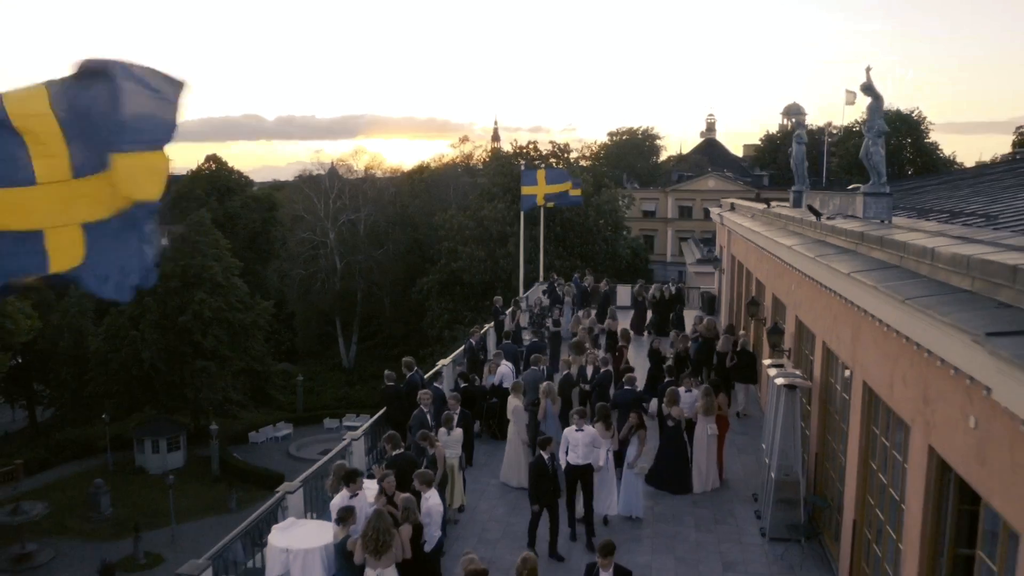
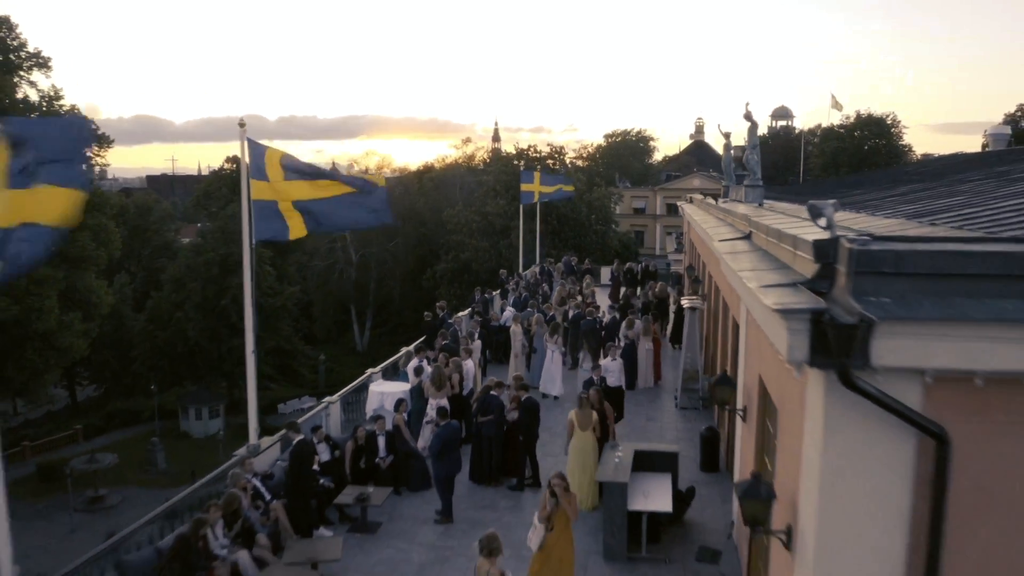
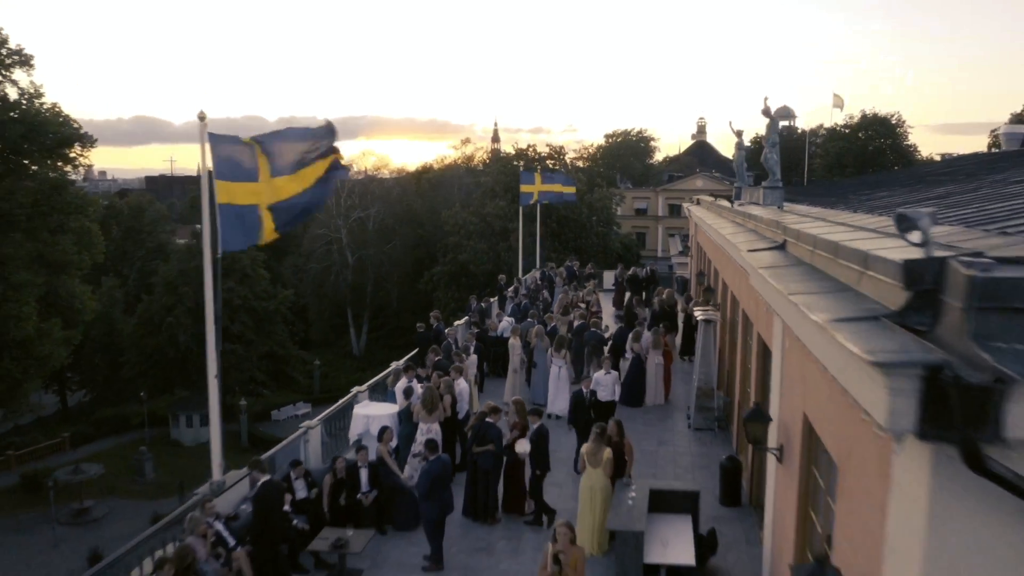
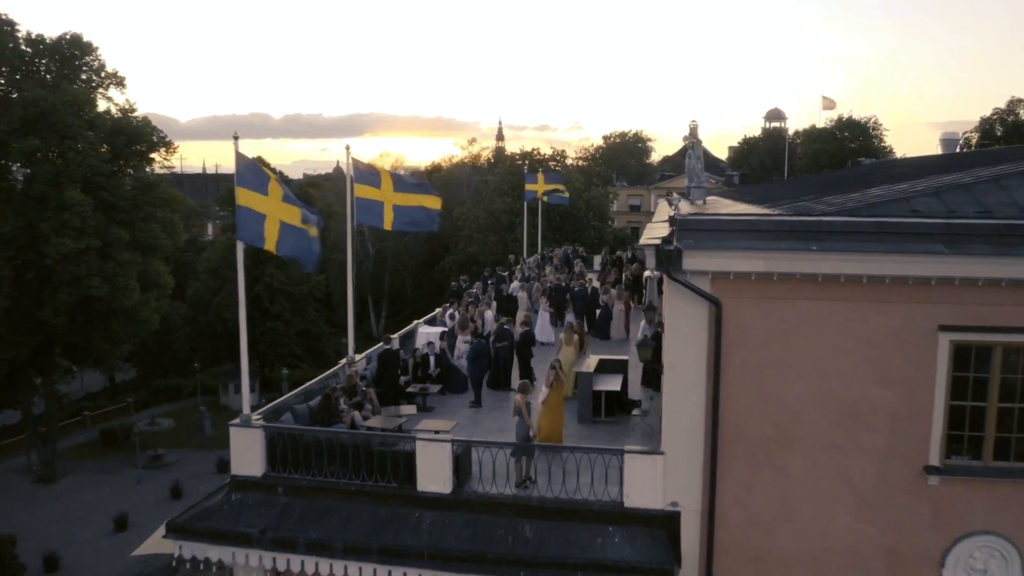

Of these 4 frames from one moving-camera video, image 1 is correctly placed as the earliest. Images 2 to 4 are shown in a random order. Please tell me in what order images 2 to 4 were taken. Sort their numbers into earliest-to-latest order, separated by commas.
3, 2, 4
